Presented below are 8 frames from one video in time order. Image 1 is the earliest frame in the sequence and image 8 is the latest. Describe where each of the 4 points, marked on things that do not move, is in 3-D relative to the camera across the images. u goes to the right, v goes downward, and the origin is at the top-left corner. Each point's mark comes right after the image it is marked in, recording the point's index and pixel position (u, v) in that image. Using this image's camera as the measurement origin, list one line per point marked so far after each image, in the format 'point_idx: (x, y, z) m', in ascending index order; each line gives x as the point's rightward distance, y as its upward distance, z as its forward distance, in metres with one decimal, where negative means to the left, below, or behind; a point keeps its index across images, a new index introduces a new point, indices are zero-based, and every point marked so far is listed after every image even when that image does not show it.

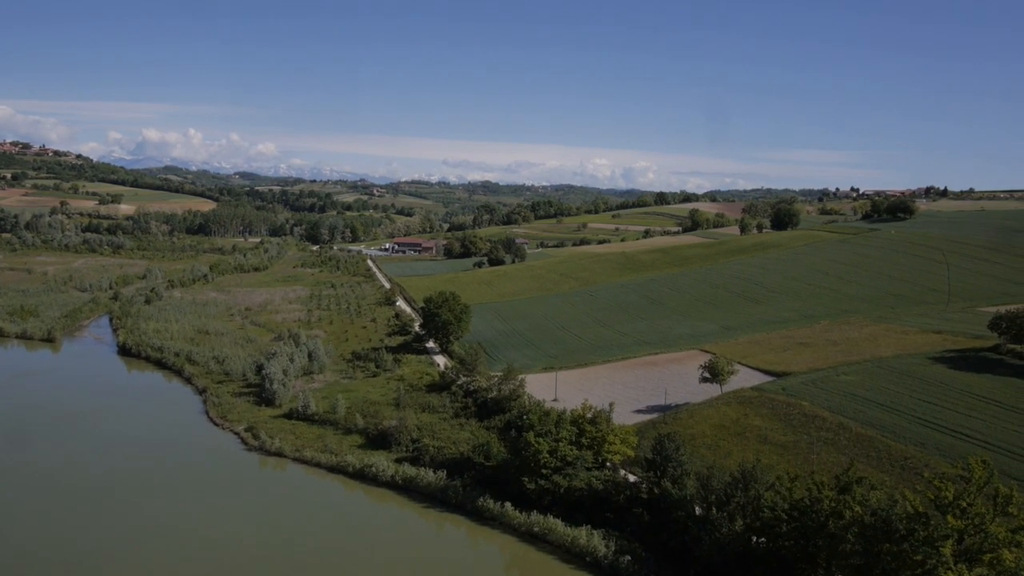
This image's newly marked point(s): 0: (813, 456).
0: (+8.3, -4.9, +17.9) m
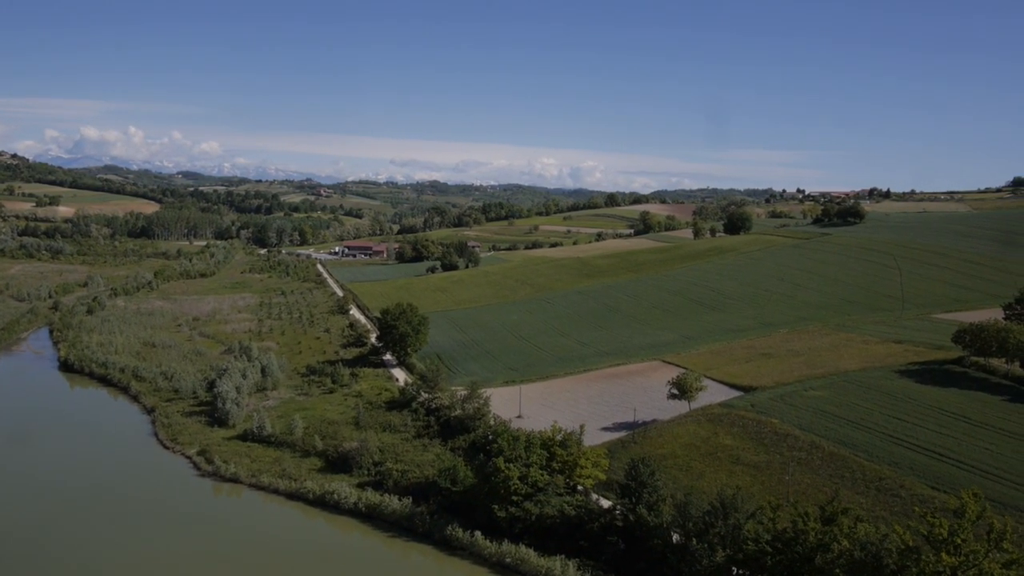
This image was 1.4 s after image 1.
0: (+7.5, -5.3, +17.9) m
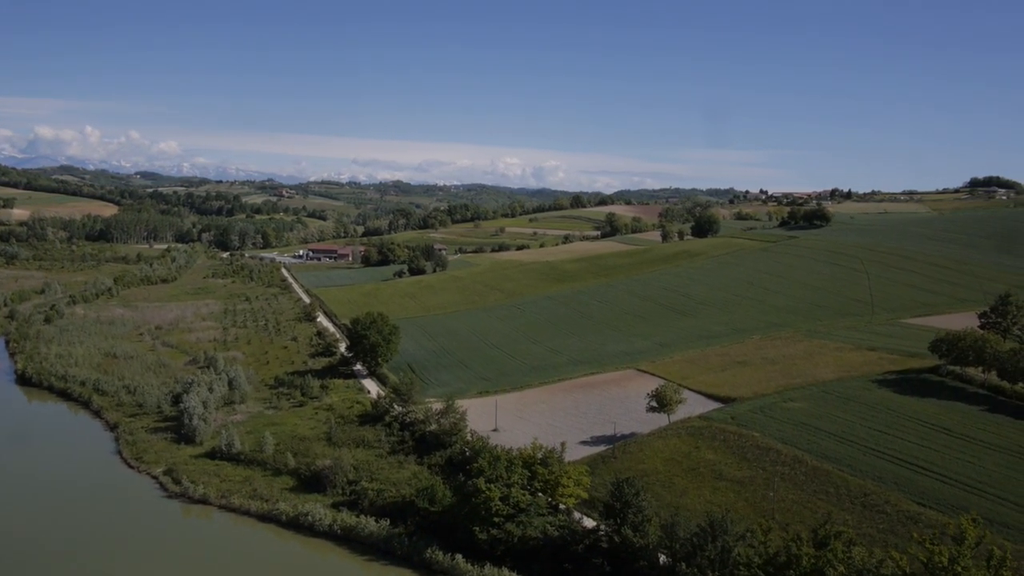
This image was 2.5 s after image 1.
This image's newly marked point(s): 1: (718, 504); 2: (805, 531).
0: (+7.0, -5.6, +17.8) m
1: (+5.5, -5.9, +17.5) m
2: (+7.2, -6.0, +16.2) m
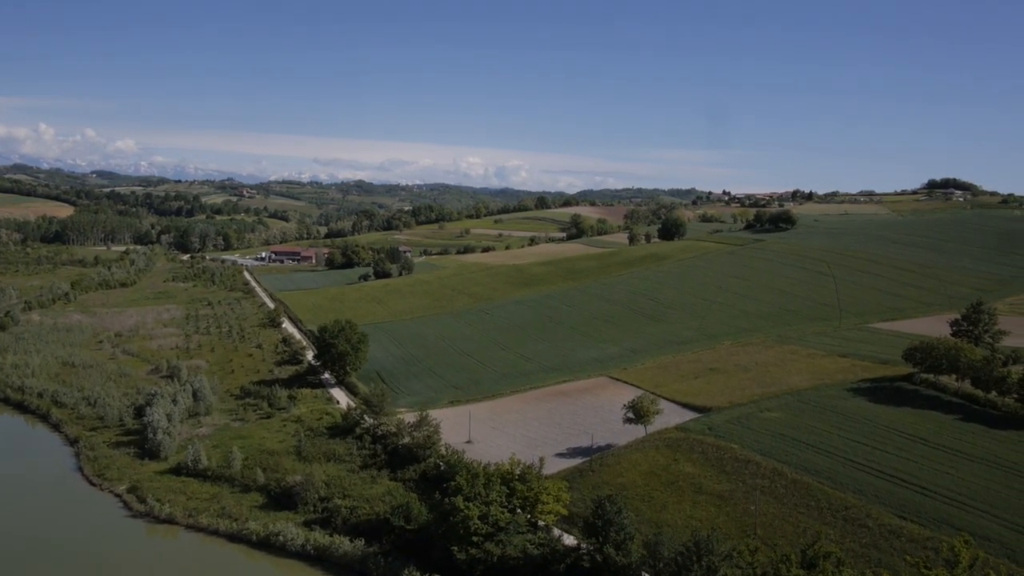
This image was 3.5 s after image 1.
0: (+6.5, -5.9, +17.8) m
1: (+5.0, -6.2, +17.4) m
2: (+6.7, -6.3, +16.2) m
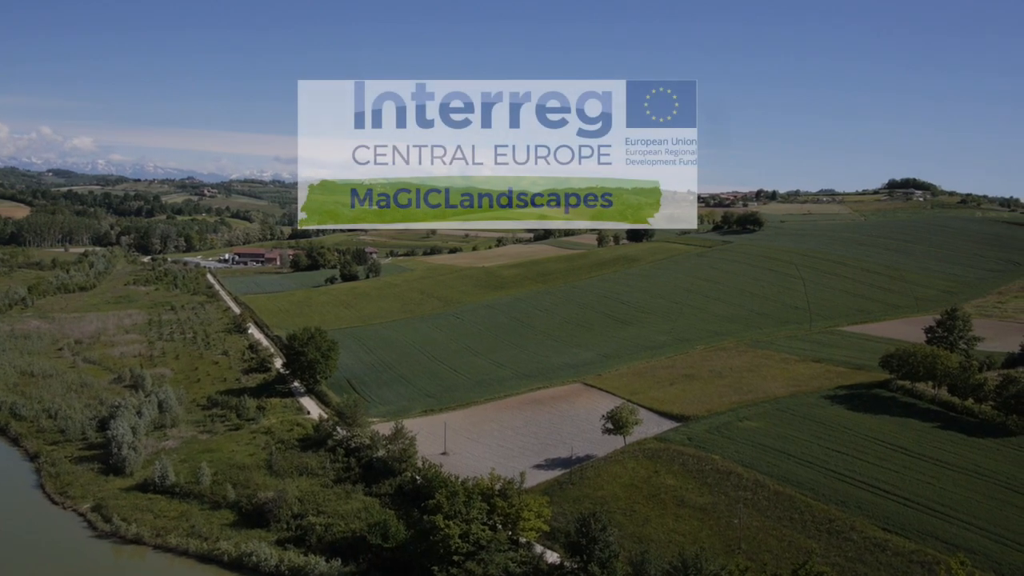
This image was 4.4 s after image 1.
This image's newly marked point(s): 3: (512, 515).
0: (+6.0, -6.1, +17.8) m
1: (+4.5, -6.5, +17.3) m
2: (+6.3, -6.5, +16.2) m
3: (0.0, -6.7, +19.6) m
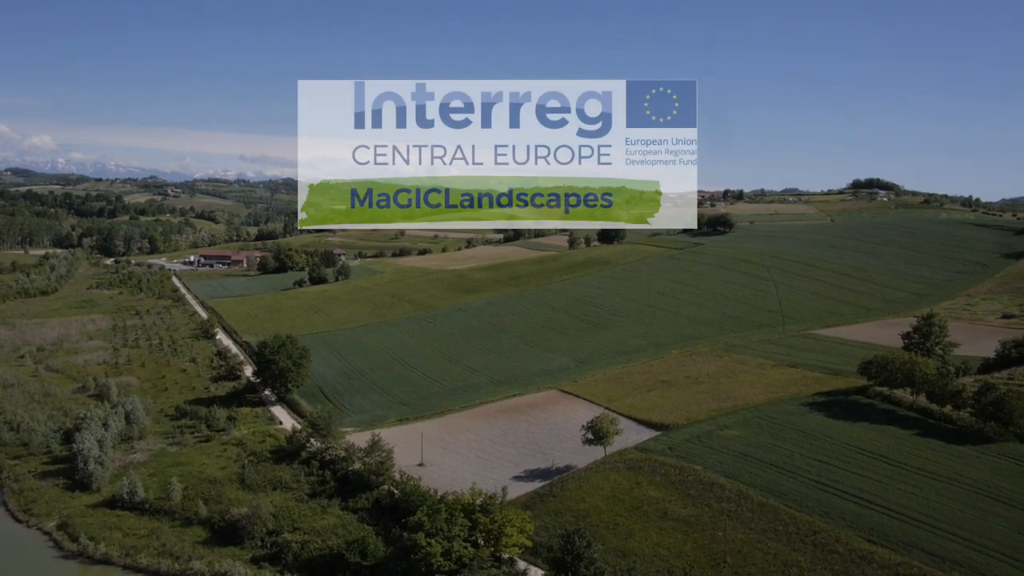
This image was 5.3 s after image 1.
0: (+5.5, -6.4, +17.8) m
1: (+4.1, -6.8, +17.3) m
2: (+5.9, -6.8, +16.2) m
3: (-0.5, -7.0, +19.3) m
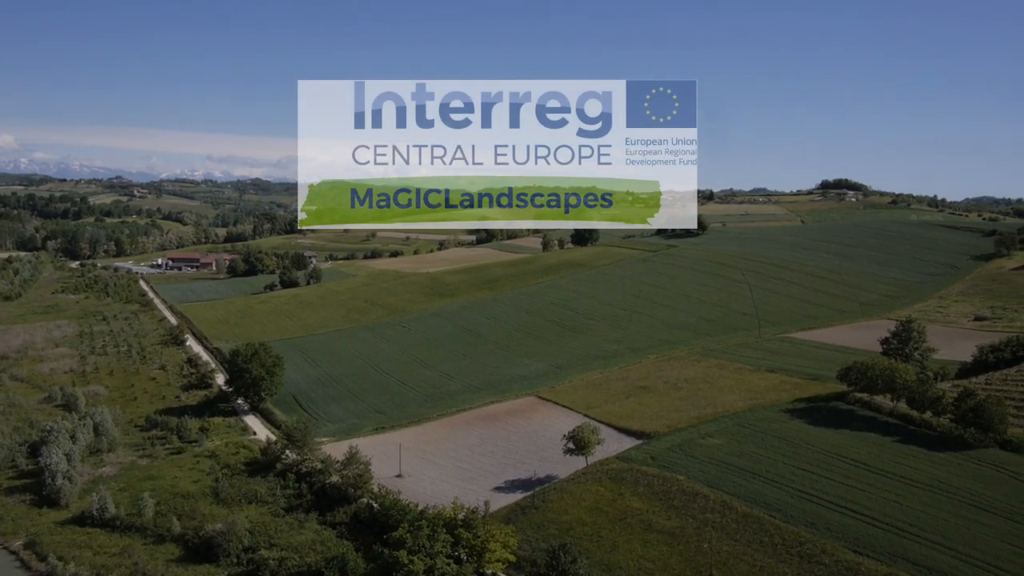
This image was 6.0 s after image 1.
0: (+5.0, -6.6, +17.7) m
1: (+3.6, -7.0, +17.1) m
2: (+5.5, -7.0, +16.2) m
3: (-1.0, -7.4, +19.0) m
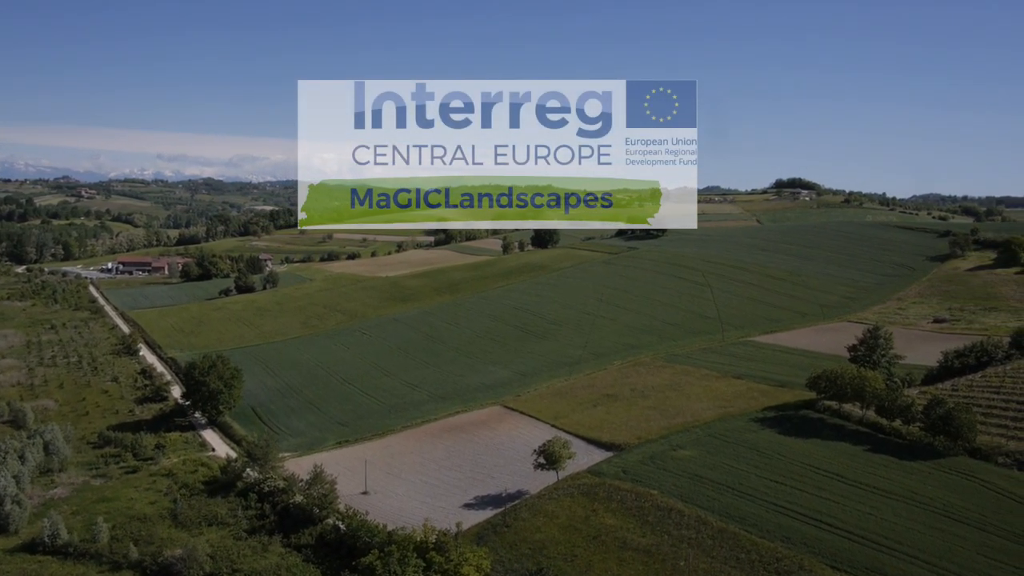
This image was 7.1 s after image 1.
0: (+4.3, -6.9, +17.5) m
1: (+3.0, -7.3, +16.9) m
2: (+4.9, -7.2, +16.0) m
3: (-1.8, -7.8, +18.5) m
